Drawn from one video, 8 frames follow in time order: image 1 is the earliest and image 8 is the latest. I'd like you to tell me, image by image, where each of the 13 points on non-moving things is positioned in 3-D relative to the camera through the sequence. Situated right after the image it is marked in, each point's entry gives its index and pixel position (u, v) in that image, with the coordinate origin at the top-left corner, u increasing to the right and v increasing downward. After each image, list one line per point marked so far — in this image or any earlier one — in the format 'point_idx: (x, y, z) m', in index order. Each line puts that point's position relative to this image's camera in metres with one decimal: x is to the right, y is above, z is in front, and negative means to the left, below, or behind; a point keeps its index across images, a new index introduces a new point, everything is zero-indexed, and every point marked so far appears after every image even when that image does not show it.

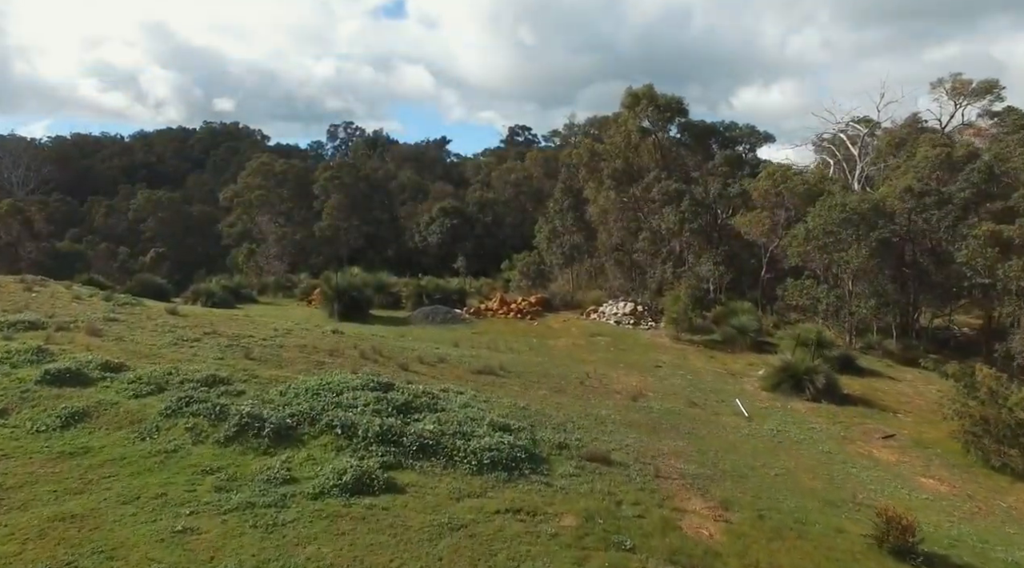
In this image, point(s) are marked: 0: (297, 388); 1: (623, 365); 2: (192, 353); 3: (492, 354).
0: (-2.7, -1.3, +9.6) m
1: (+2.3, -1.7, +16.2) m
2: (-4.4, -1.0, +10.7) m
3: (-0.4, -1.4, +15.3) m
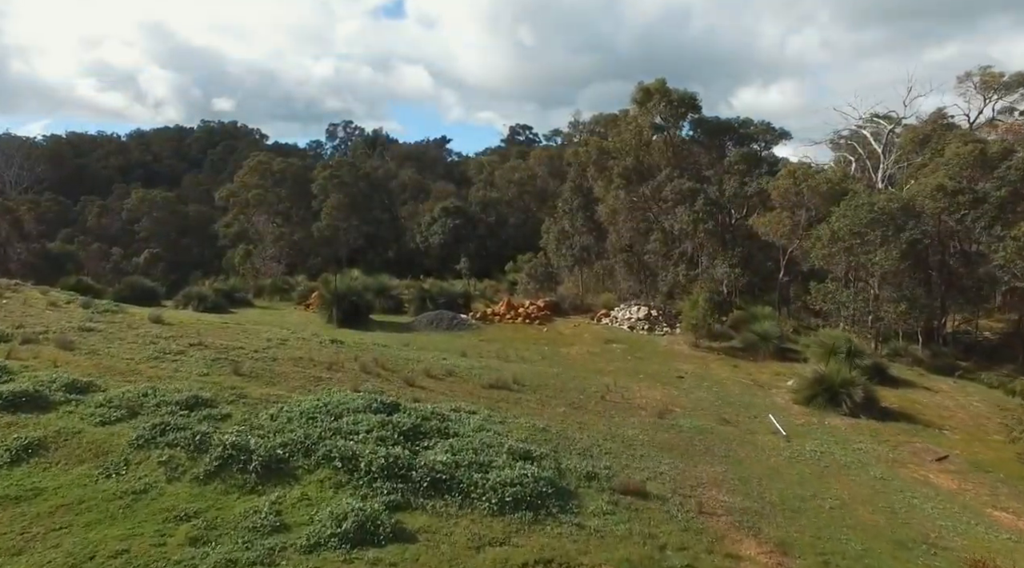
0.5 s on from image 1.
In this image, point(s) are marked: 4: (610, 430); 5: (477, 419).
0: (-2.4, -1.4, +8.5) m
1: (+2.5, -1.8, +15.1) m
2: (-4.2, -1.0, +9.6) m
3: (-0.2, -1.5, +14.2) m
4: (+1.4, -2.0, +10.7) m
5: (-0.4, -1.7, +9.5) m
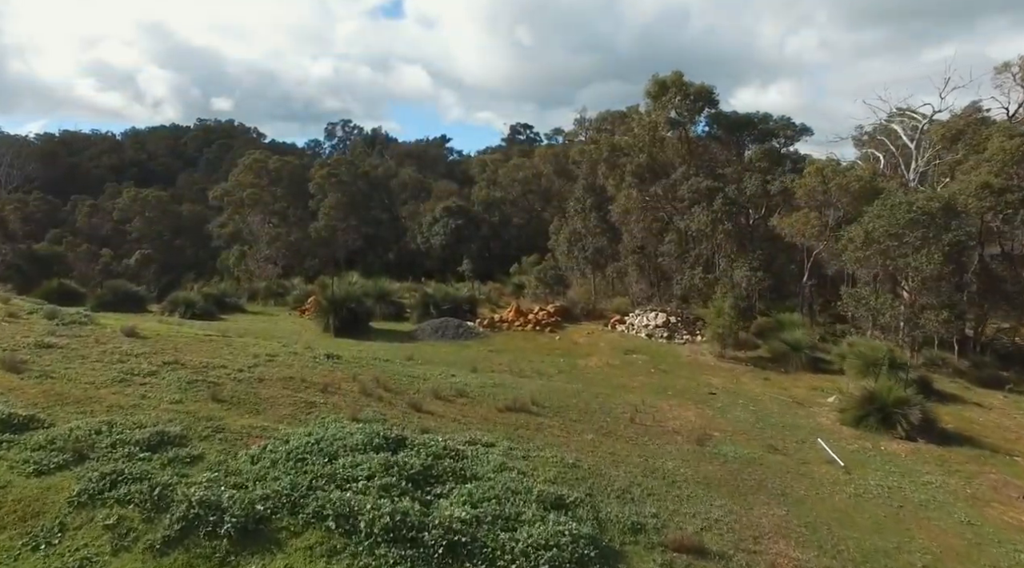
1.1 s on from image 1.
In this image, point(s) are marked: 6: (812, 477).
0: (-2.1, -1.5, +7.1) m
1: (+2.8, -1.9, +13.7) m
2: (-3.9, -1.2, +8.2) m
3: (+0.1, -1.6, +12.8) m
4: (+1.6, -2.1, +9.3) m
5: (-0.2, -1.8, +8.1) m
6: (+3.7, -2.4, +9.5) m
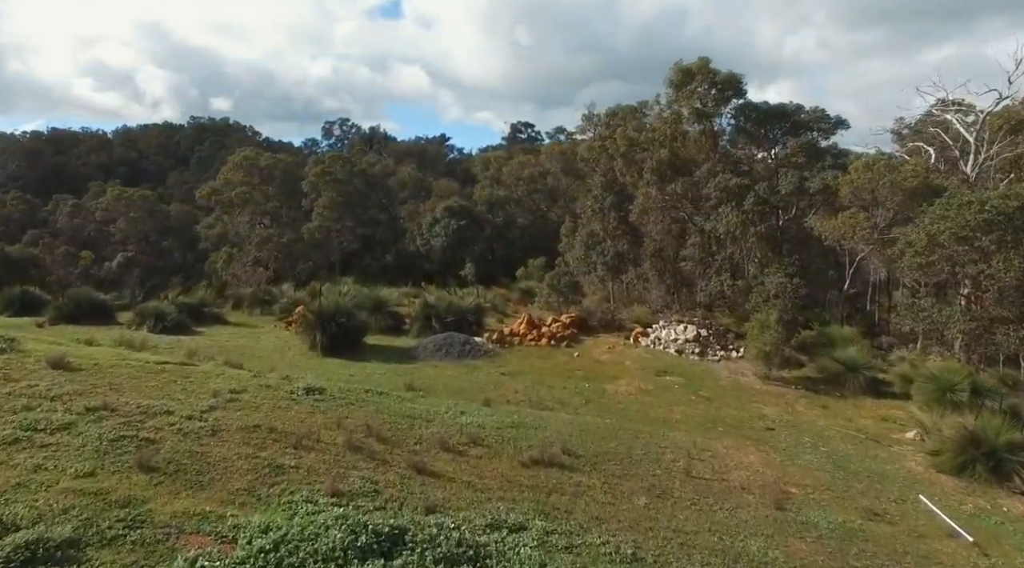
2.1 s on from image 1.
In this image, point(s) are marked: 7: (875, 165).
0: (-1.8, -1.7, +4.8) m
1: (+3.1, -2.2, +11.4) m
2: (-3.6, -1.4, +5.9) m
3: (+0.4, -1.8, +10.5) m
4: (+1.9, -2.3, +7.0) m
5: (+0.1, -2.0, +5.8) m
6: (+4.0, -2.6, +7.2) m
7: (+8.7, +2.9, +18.7) m
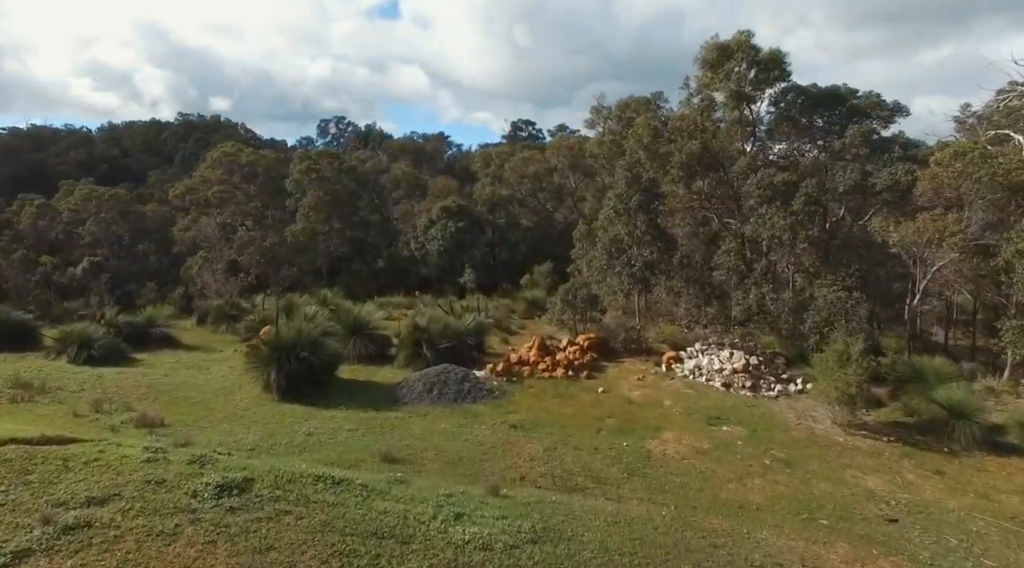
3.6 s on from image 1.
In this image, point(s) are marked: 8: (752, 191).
0: (-1.7, -2.1, +1.4) m
1: (+3.3, -2.5, +8.0) m
2: (-3.4, -1.7, +2.5) m
3: (+0.5, -2.2, +7.1) m
4: (+2.1, -2.7, +3.7) m
5: (+0.3, -2.3, +2.5) m
6: (+4.2, -2.9, +3.9) m
7: (+8.9, +2.5, +15.3) m
8: (+6.1, +2.4, +19.5) m
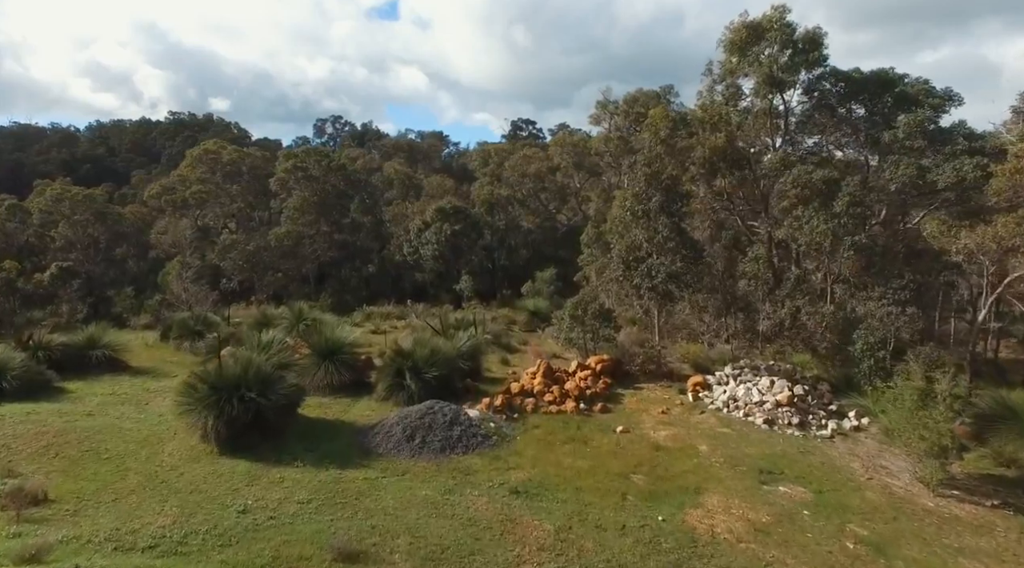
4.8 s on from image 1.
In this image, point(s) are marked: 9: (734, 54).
0: (-1.6, -2.3, -1.1) m
1: (+3.3, -2.8, +5.6) m
2: (-3.4, -2.0, +0.1) m
3: (+0.6, -2.4, +4.7) m
4: (+2.1, -2.9, +1.2) m
5: (+0.3, -2.6, 0.0) m
6: (+4.2, -3.2, +1.4) m
7: (+8.9, +2.3, +12.9) m
8: (+6.1, +2.1, +17.1) m
9: (+5.2, +5.4, +18.2) m
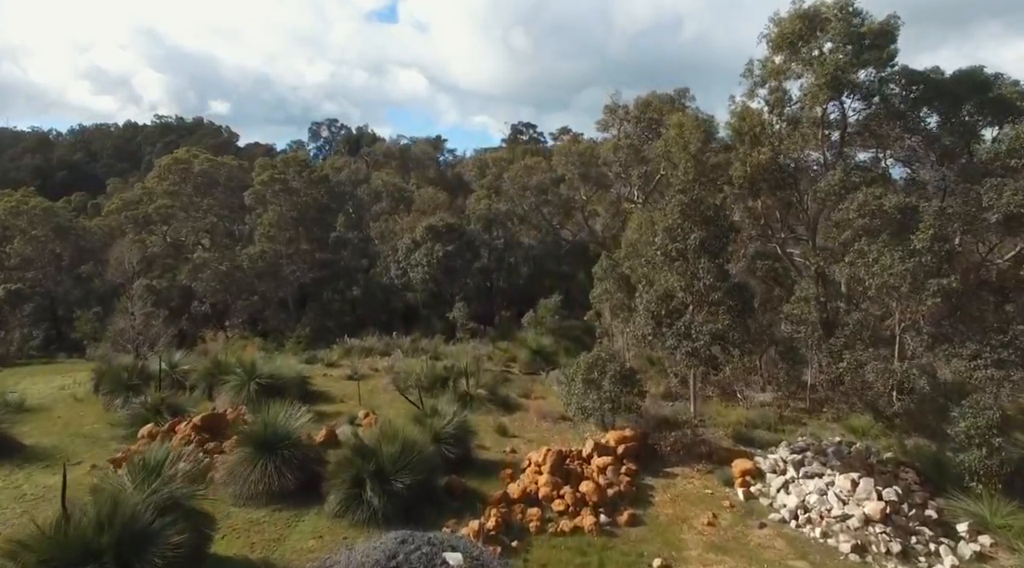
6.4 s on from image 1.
0: (-1.7, -3.2, -4.4) m
1: (+3.3, -3.6, +2.3) m
2: (-3.4, -2.8, -3.2) m
3: (+0.5, -3.3, +1.4) m
4: (+2.1, -3.8, -2.1) m
5: (+0.3, -3.5, -3.3) m
6: (+4.2, -4.1, -1.9) m
7: (+8.9, +1.4, +9.6) m
8: (+6.0, +1.2, +13.8) m
9: (+5.2, +4.5, +15.0) m
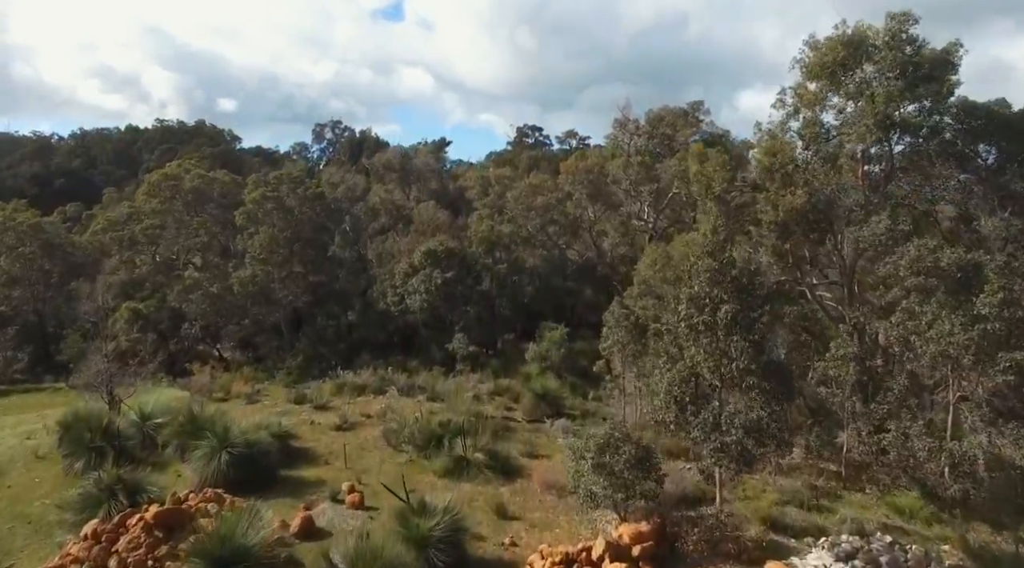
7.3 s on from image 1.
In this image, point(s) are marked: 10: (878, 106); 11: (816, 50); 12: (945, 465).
0: (-1.8, -4.2, -5.9) m
1: (+3.2, -4.7, +0.7) m
2: (-3.6, -3.9, -4.8) m
3: (+0.4, -4.4, -0.2) m
4: (+2.0, -4.9, -3.7) m
5: (+0.2, -4.5, -4.9) m
6: (+4.0, -5.1, -3.5) m
7: (+8.9, +0.3, +7.9) m
8: (+6.1, +0.1, +12.2) m
9: (+5.3, +3.4, +13.3) m
10: (+5.9, +2.9, +12.8) m
11: (+5.1, +3.9, +13.2) m
12: (+6.6, -2.8, +11.5) m
